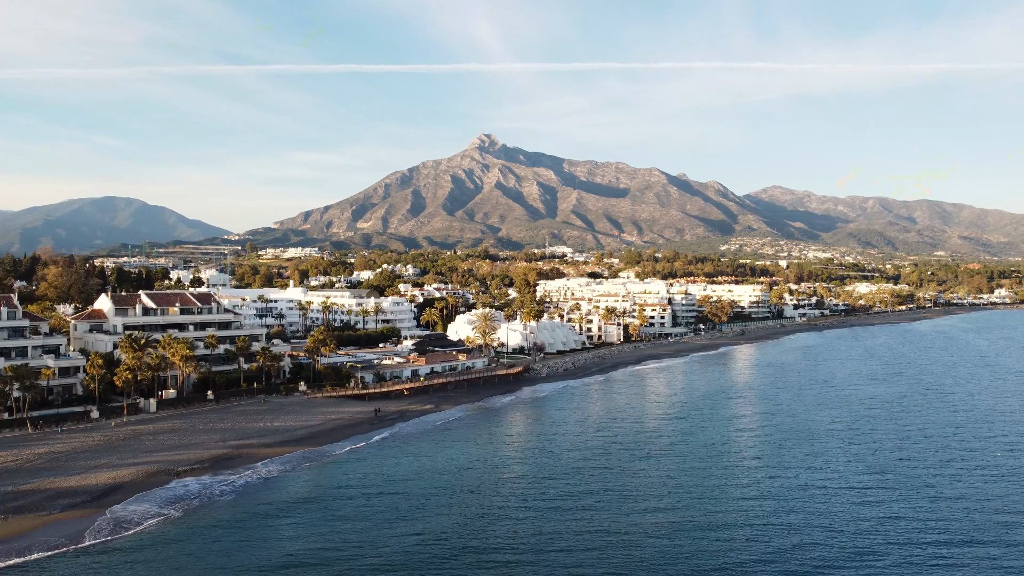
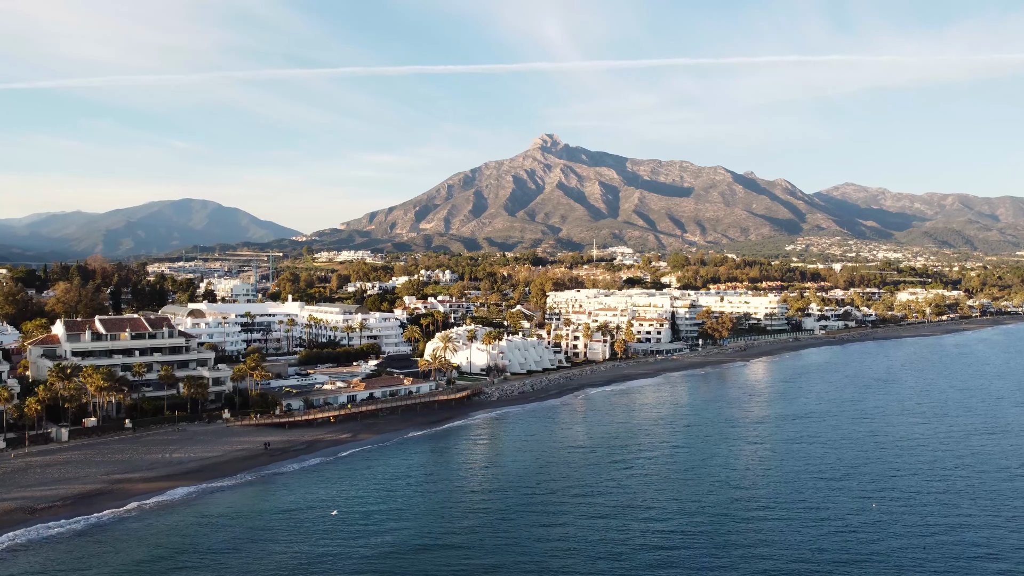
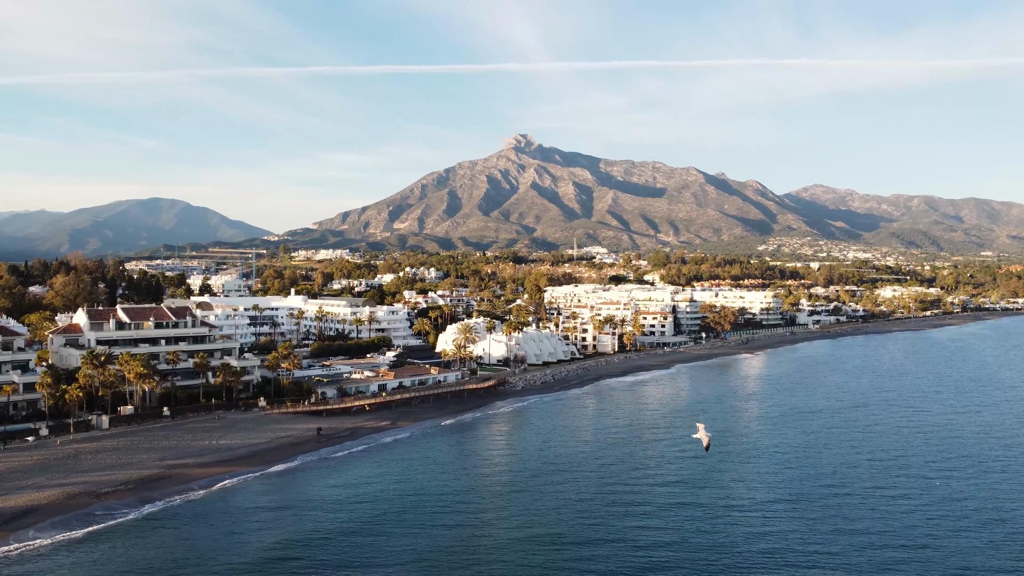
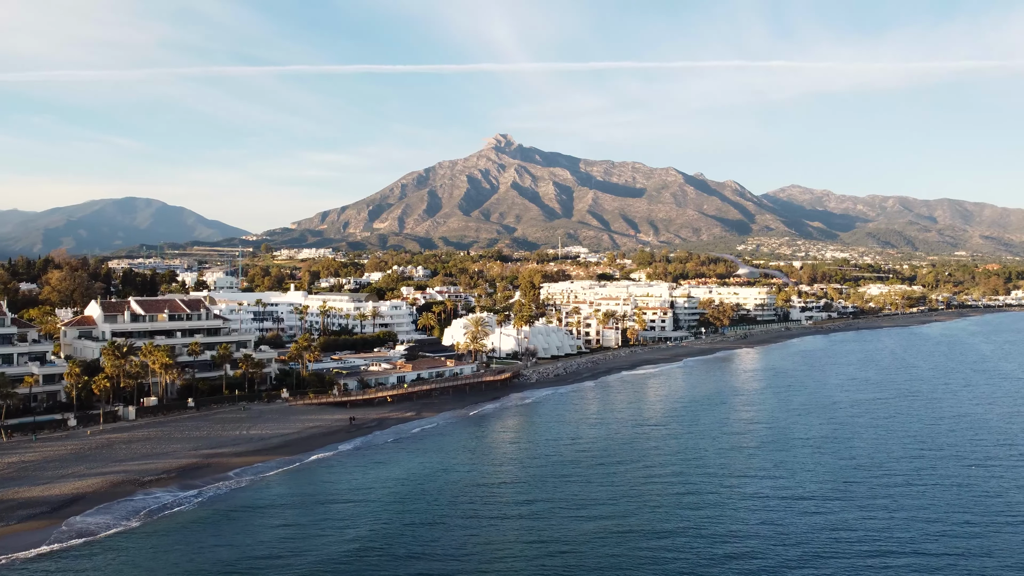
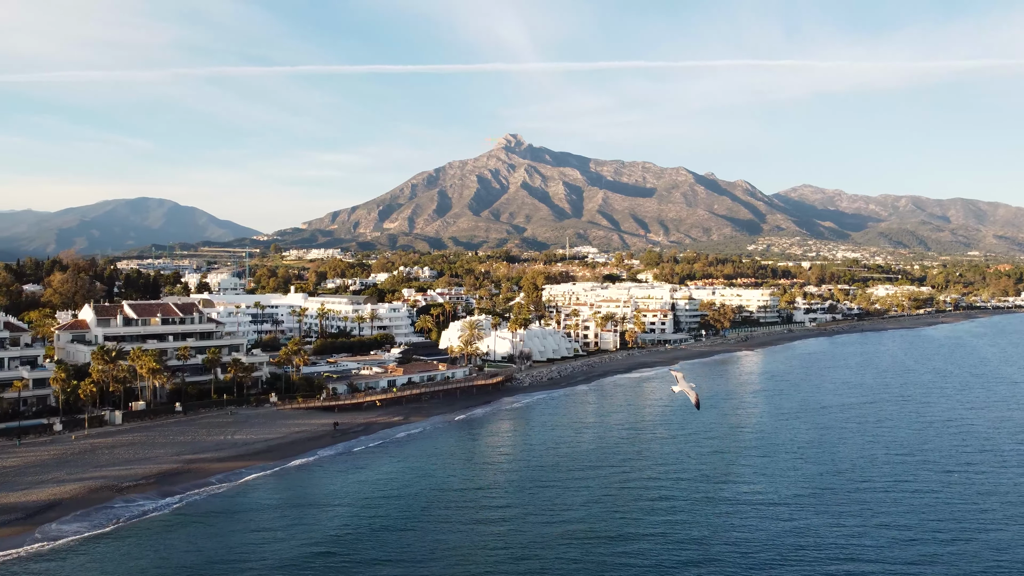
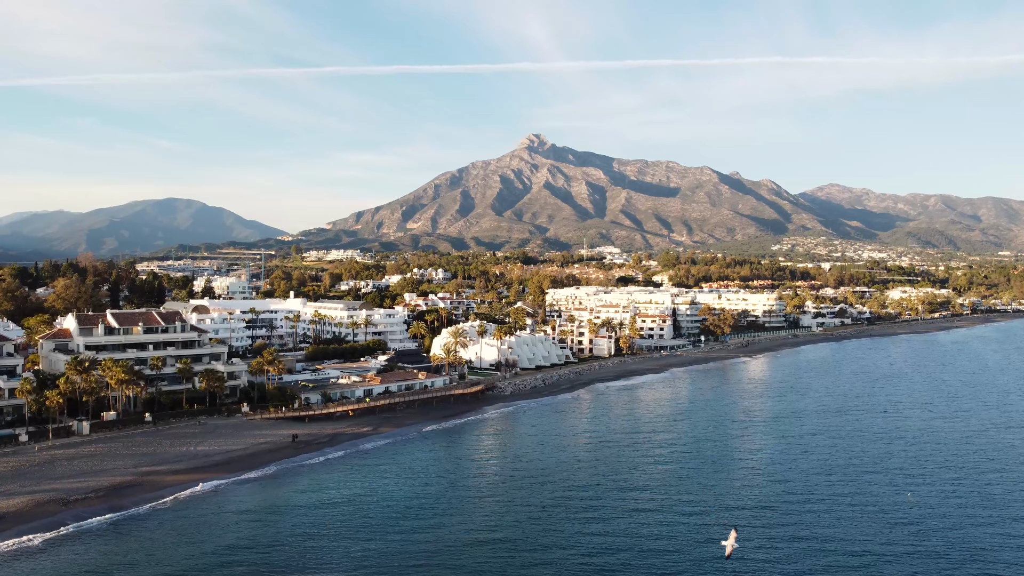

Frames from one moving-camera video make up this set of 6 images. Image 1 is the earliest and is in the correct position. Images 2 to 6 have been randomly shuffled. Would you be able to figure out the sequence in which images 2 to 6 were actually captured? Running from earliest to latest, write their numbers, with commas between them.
4, 5, 3, 6, 2
